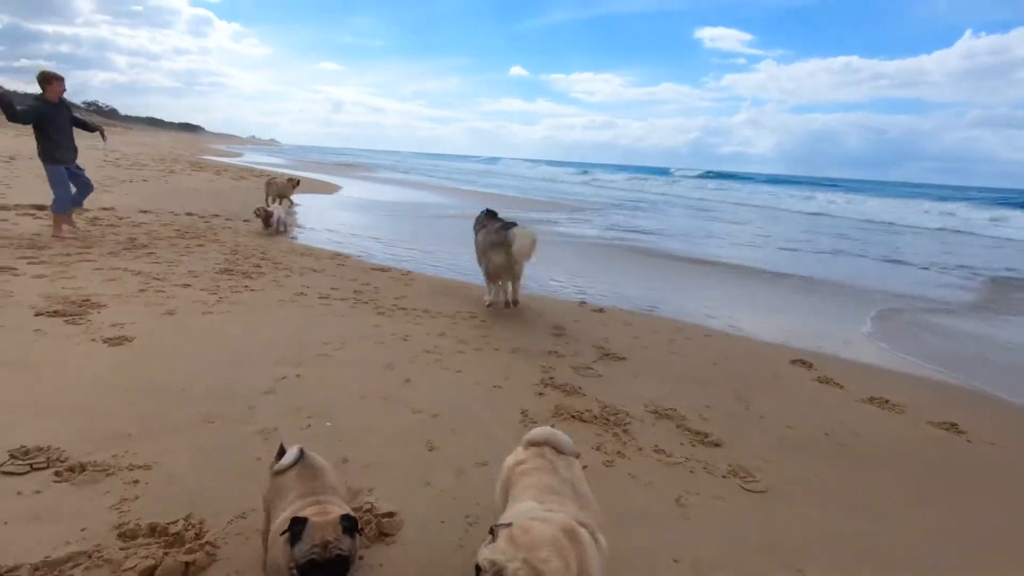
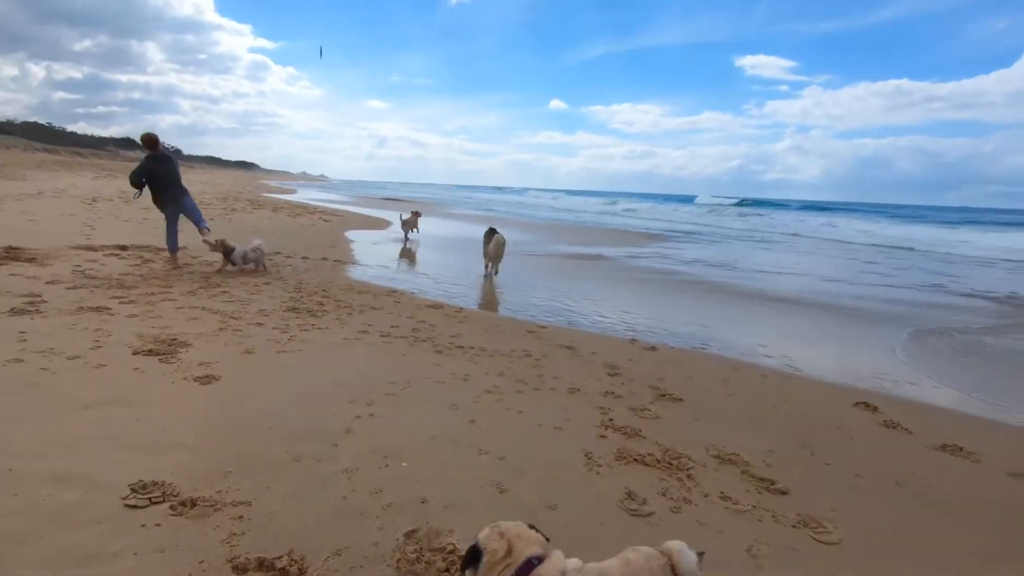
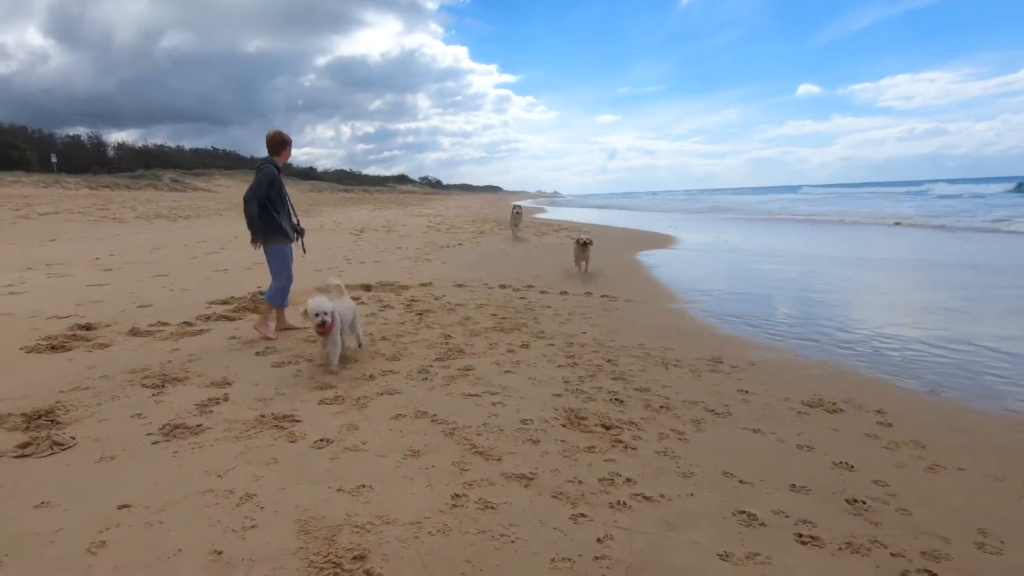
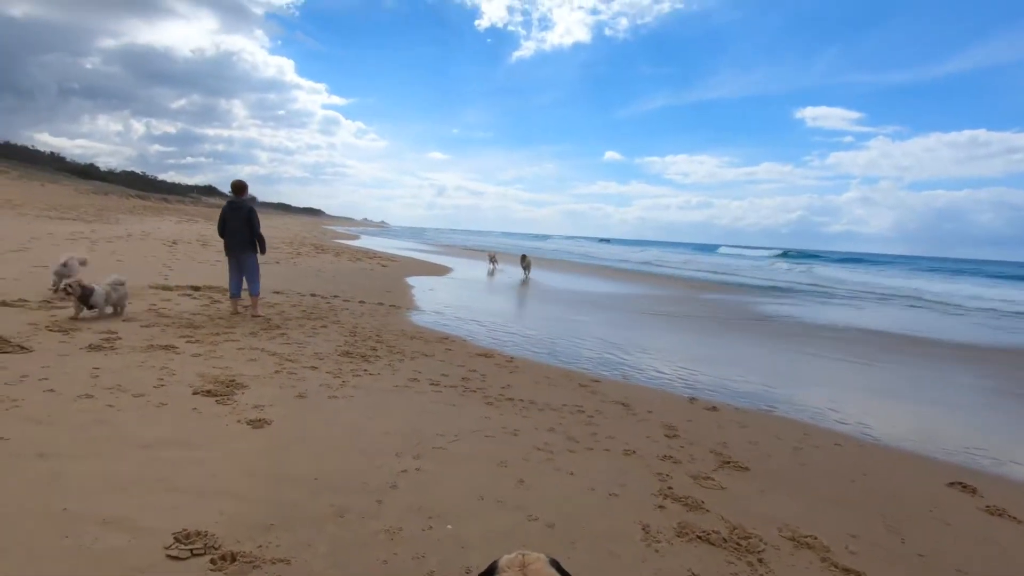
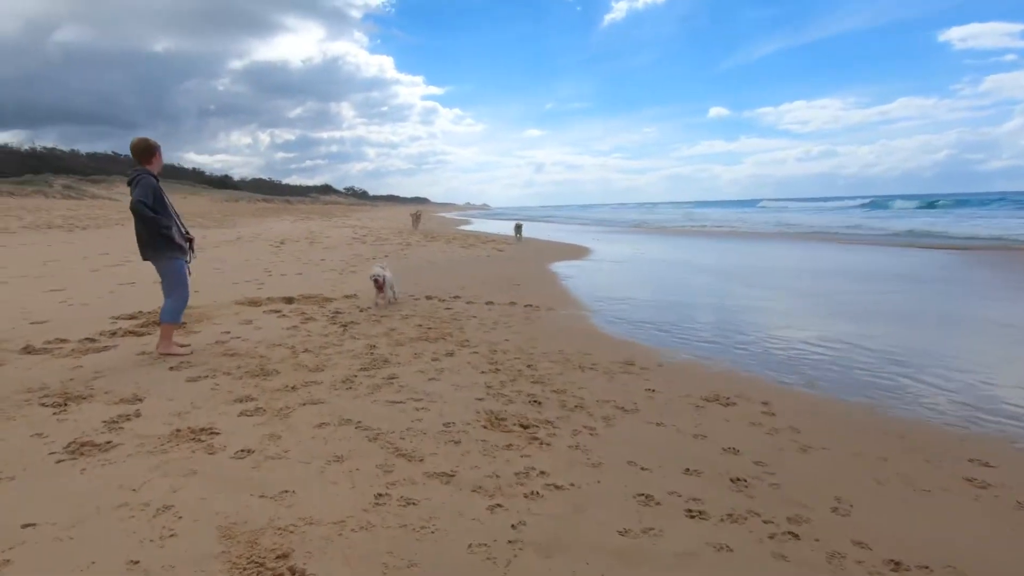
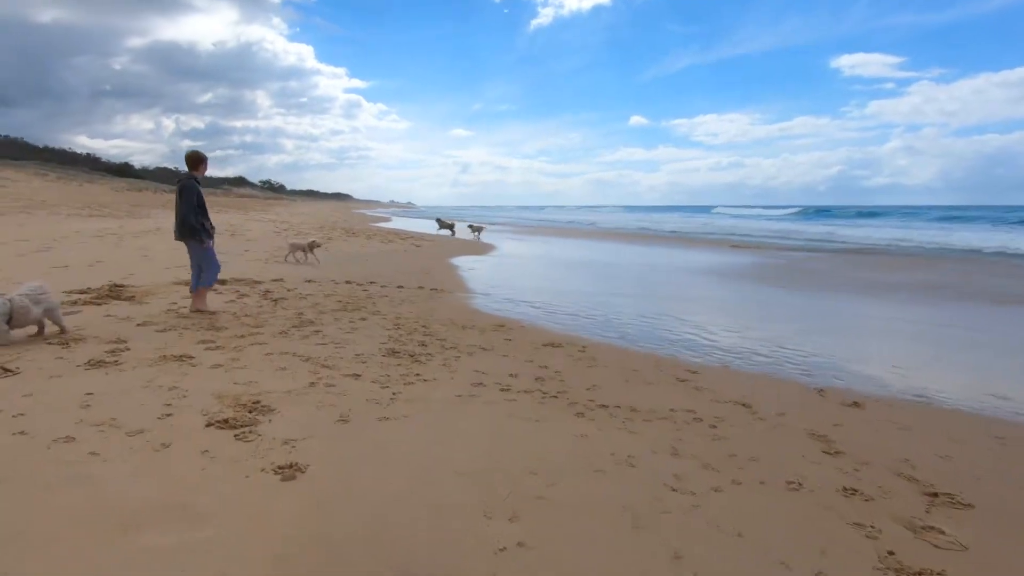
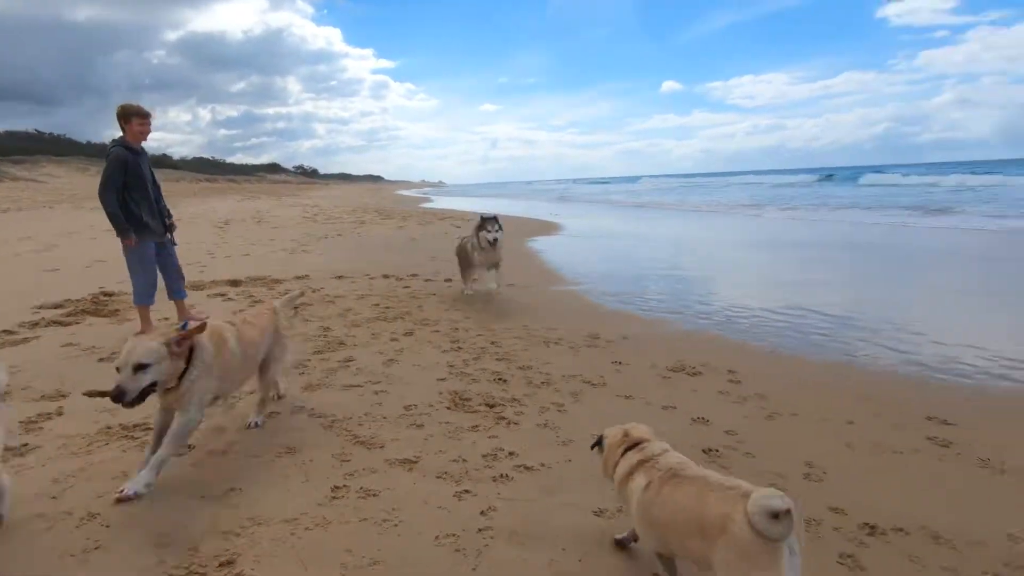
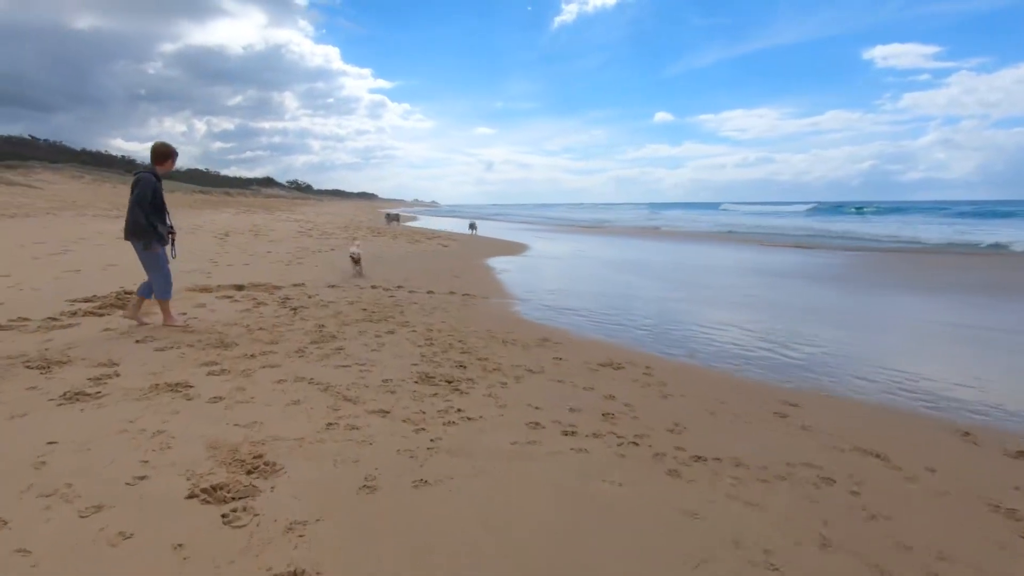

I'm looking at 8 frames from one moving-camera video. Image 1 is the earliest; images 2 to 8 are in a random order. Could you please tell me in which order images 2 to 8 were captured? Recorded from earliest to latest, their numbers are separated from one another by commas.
2, 4, 6, 8, 5, 3, 7
